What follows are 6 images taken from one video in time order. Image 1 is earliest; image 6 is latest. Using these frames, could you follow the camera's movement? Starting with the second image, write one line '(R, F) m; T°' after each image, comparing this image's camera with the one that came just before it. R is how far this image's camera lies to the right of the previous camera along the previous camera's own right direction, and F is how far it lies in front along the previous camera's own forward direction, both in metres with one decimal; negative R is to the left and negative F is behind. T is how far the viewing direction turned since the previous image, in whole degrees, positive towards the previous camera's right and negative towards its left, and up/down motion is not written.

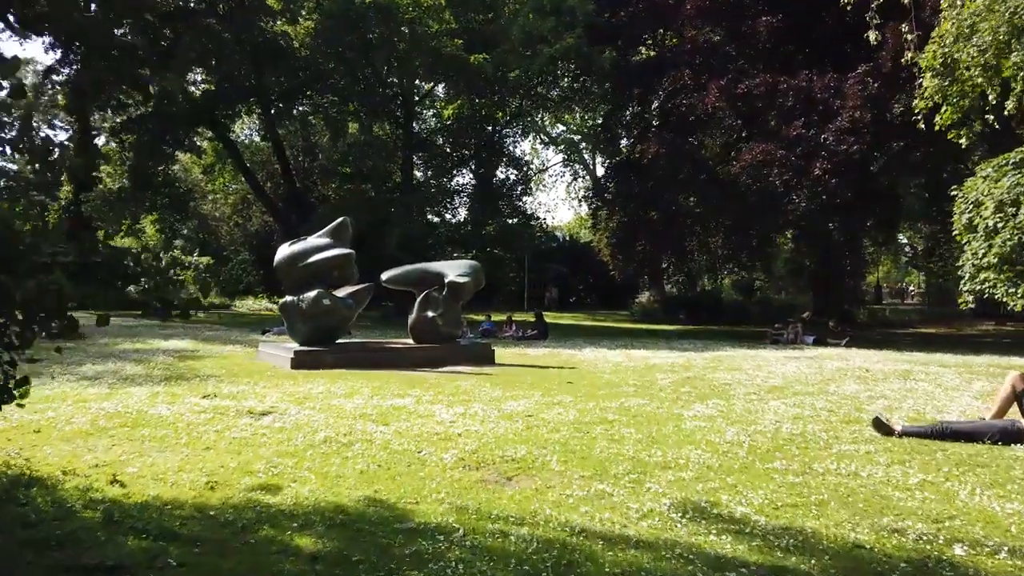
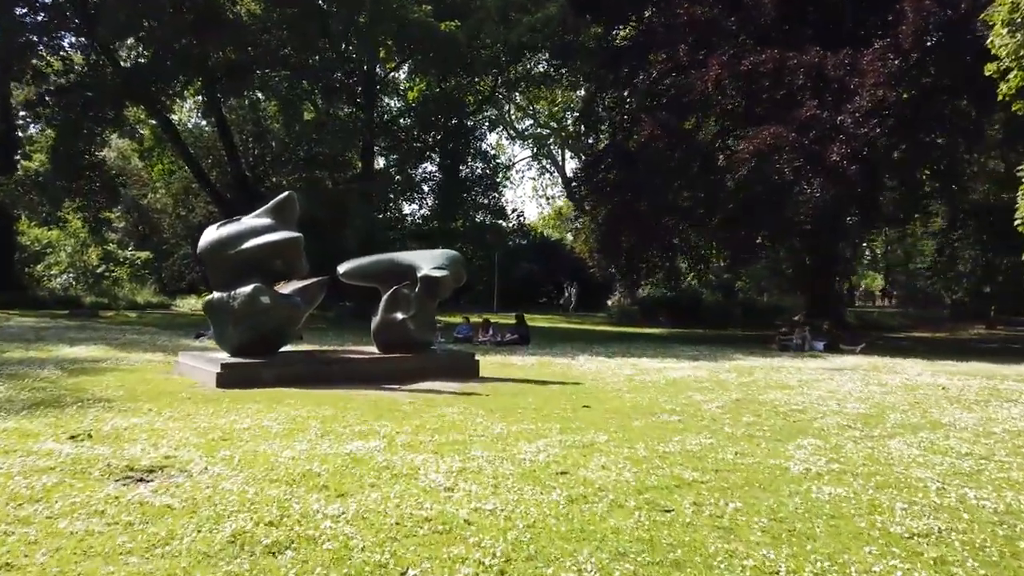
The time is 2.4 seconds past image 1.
(-0.5, +3.0) m; +3°
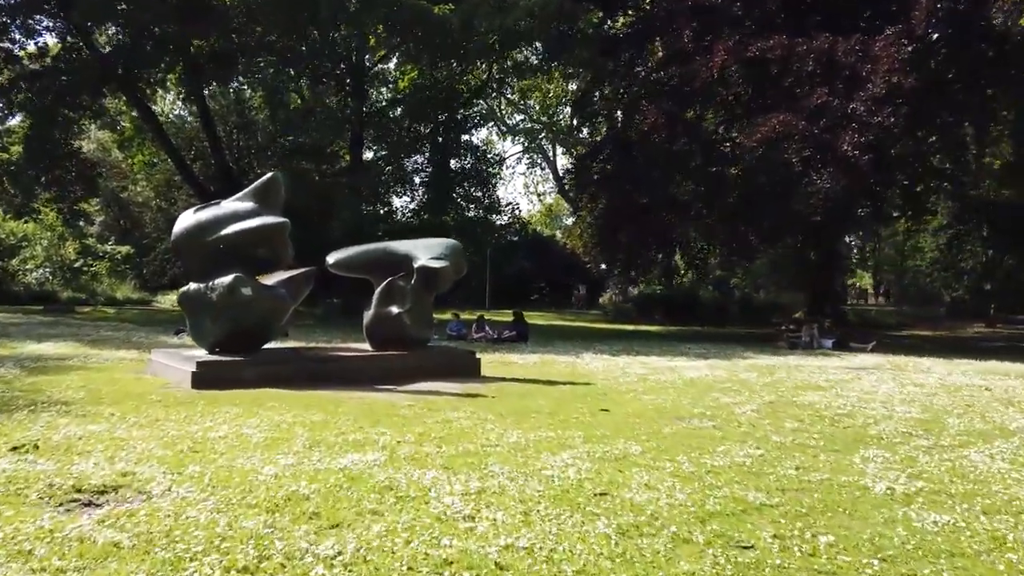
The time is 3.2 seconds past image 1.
(-0.3, +1.0) m; +1°
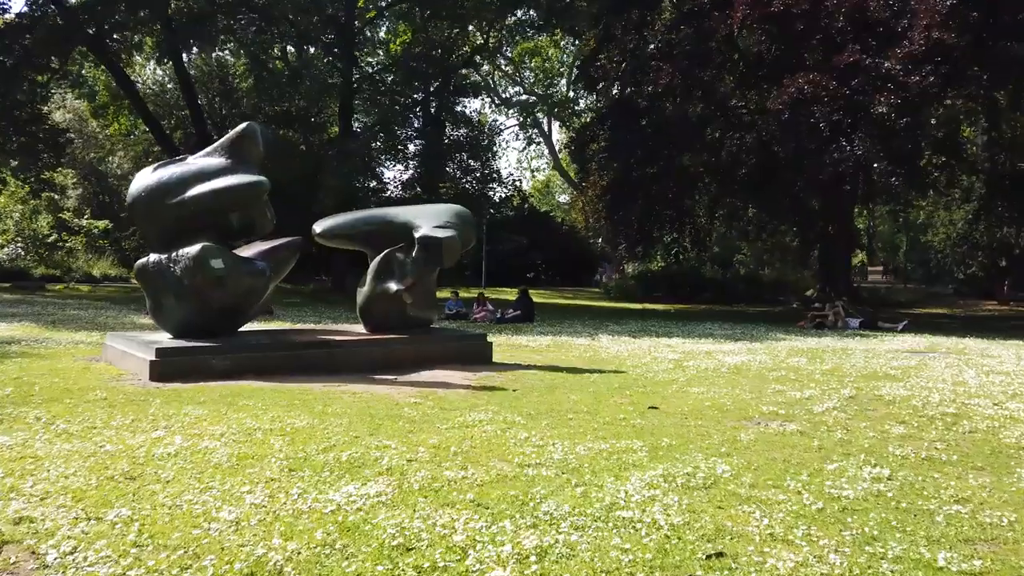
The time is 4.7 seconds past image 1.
(-0.4, +1.5) m; +1°
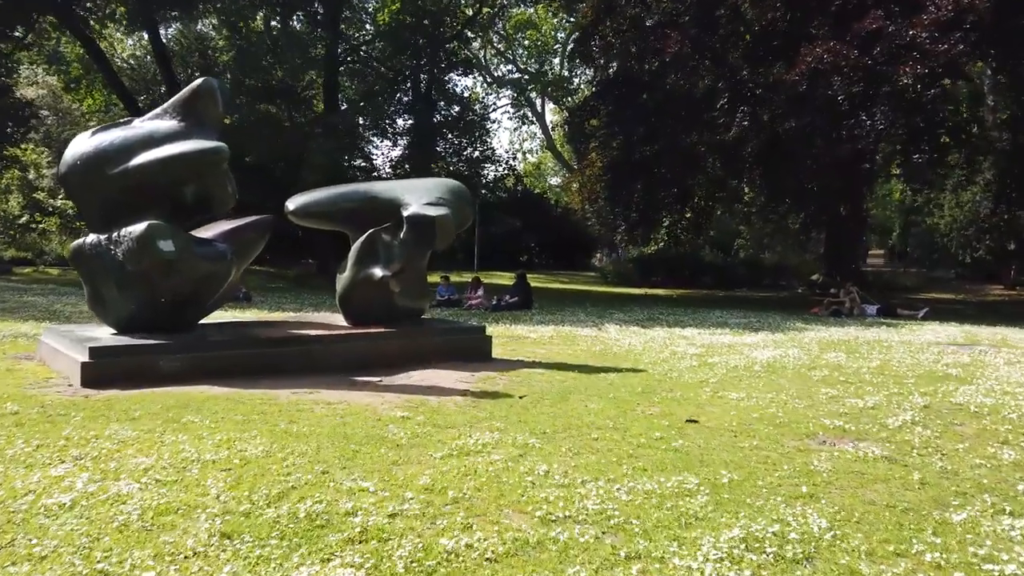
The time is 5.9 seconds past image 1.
(-0.1, +1.2) m; +1°
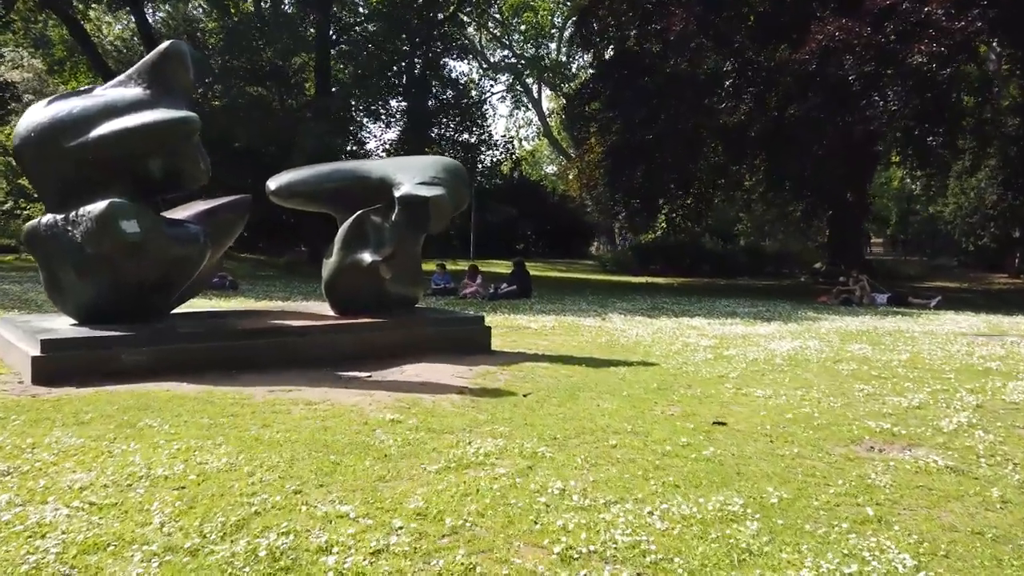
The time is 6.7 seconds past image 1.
(-0.1, +0.7) m; 0°
